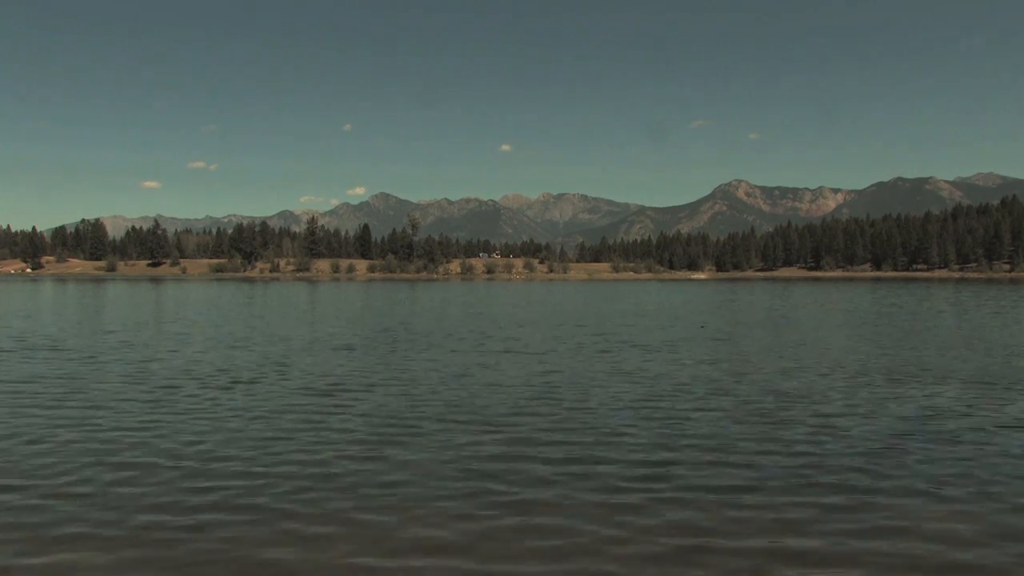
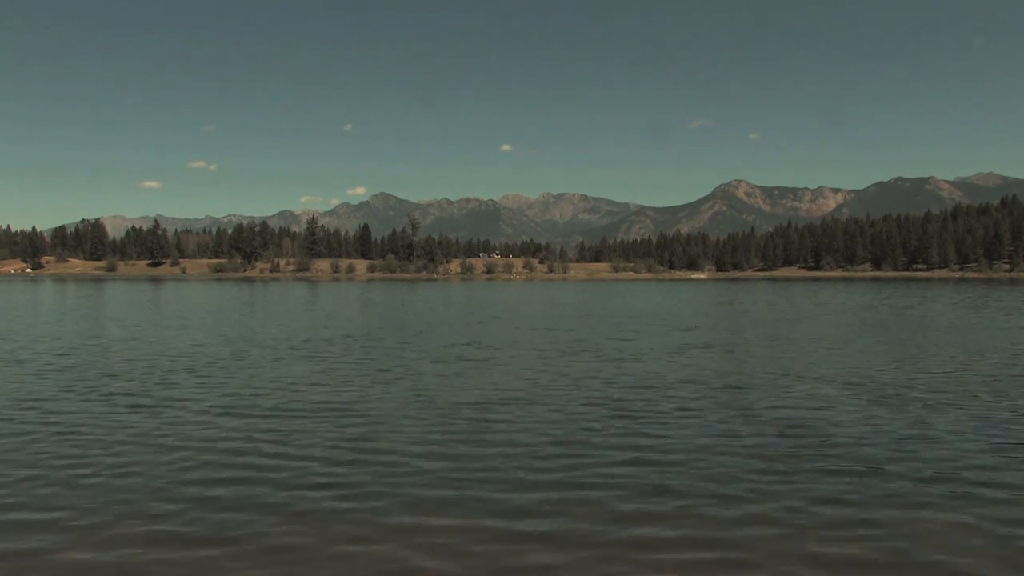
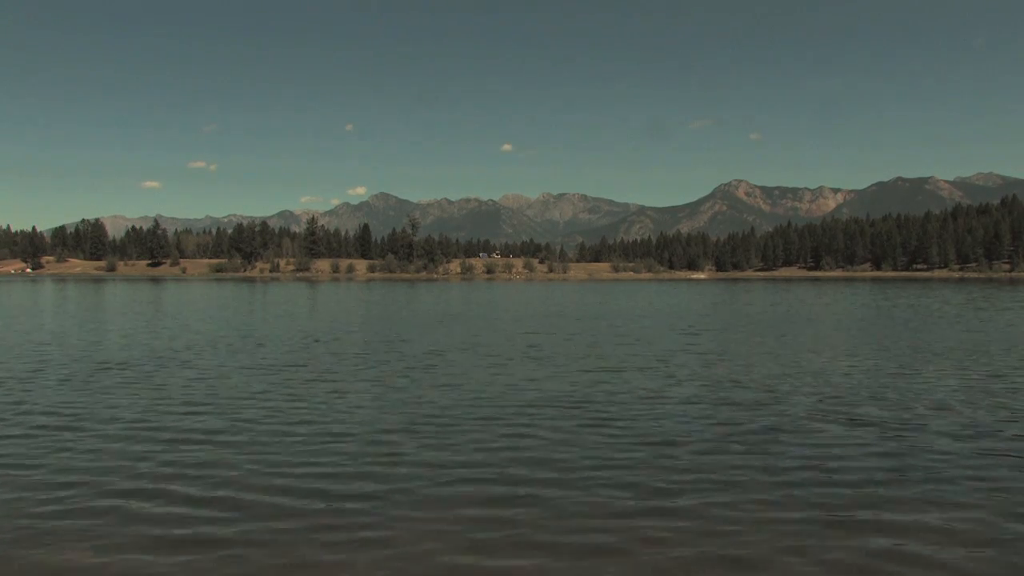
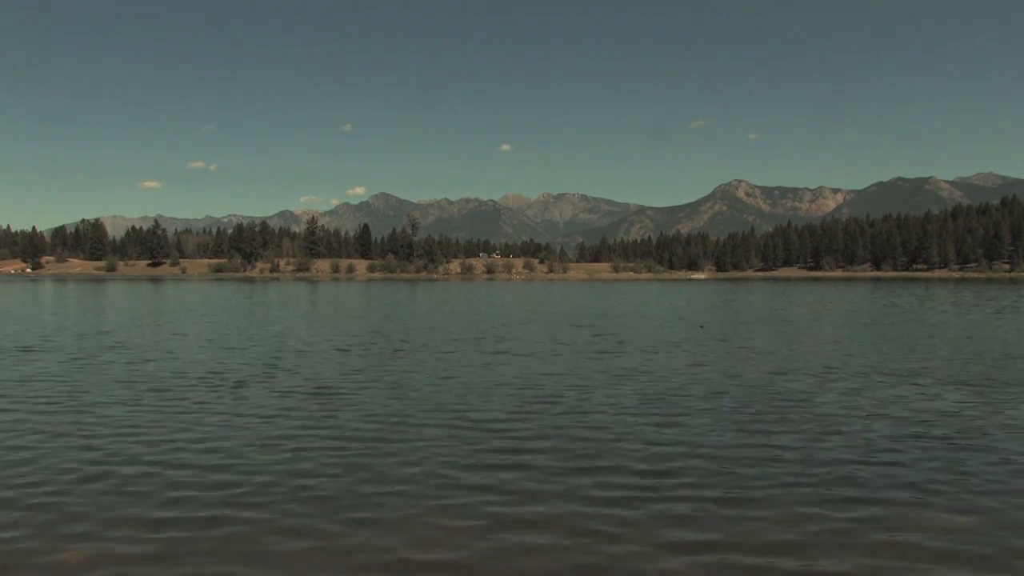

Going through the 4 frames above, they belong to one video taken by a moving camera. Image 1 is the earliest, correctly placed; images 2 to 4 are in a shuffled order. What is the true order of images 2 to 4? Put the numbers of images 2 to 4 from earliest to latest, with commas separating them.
4, 2, 3
